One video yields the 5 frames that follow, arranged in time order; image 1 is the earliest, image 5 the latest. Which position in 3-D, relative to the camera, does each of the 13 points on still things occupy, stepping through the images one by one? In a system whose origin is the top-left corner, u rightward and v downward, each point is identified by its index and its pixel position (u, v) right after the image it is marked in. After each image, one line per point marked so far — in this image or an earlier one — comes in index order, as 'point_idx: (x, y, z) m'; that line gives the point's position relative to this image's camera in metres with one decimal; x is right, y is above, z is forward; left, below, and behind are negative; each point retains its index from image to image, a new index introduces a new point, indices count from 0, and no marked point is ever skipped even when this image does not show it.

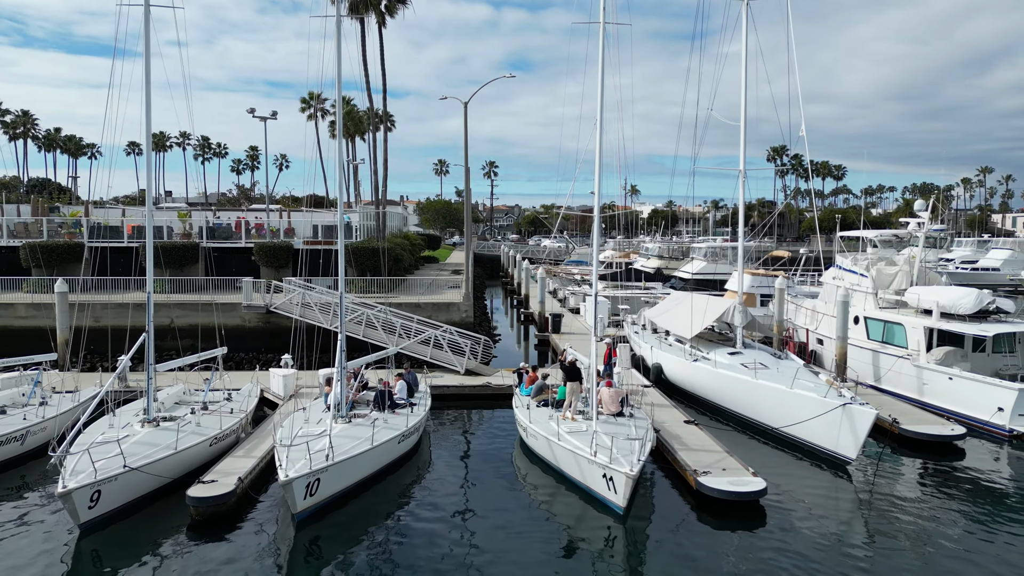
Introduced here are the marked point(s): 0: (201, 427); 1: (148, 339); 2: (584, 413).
0: (-6.6, -3.0, +13.9) m
1: (-7.7, -1.1, +13.8) m
2: (+1.6, -2.7, +14.3) m
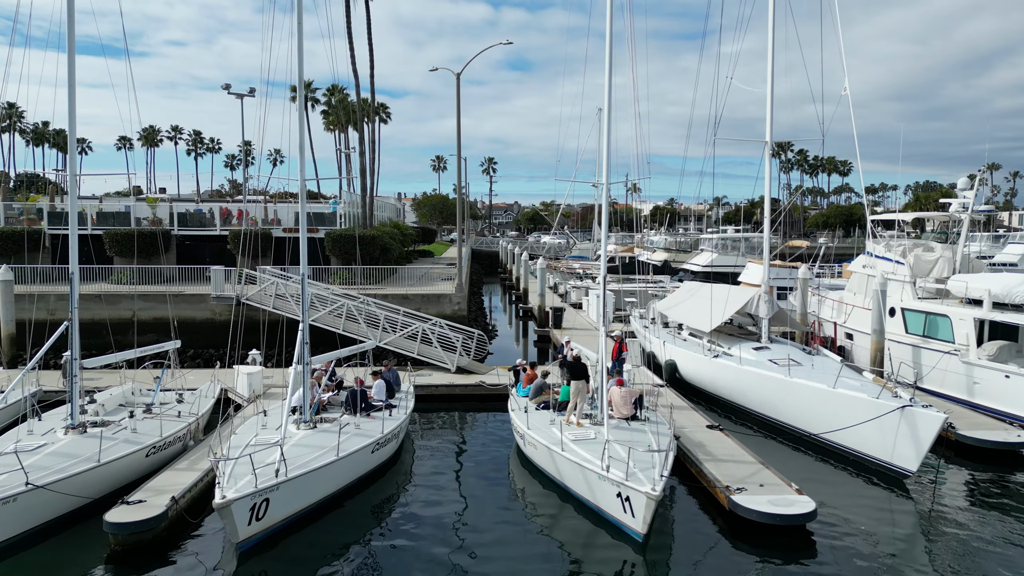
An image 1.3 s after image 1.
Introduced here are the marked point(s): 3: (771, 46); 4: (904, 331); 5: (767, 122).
0: (-6.7, -2.6, +11.7) m
1: (-7.7, -0.7, +11.6) m
2: (+1.5, -2.4, +12.2) m
3: (+7.0, +6.6, +17.8) m
4: (+10.8, -1.2, +18.0) m
5: (+6.5, +4.2, +16.7) m
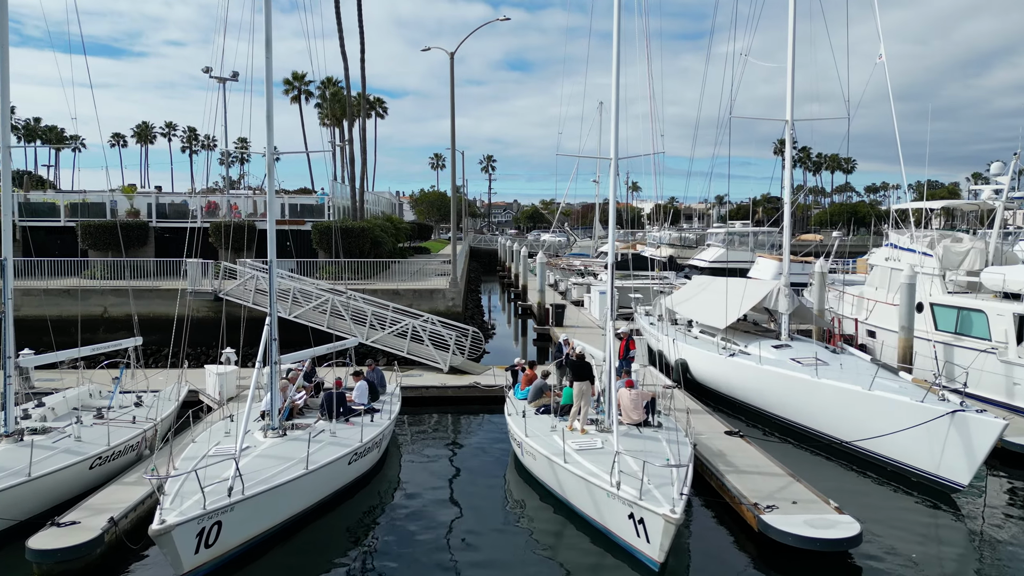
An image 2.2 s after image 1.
0: (-6.8, -2.4, +10.3) m
1: (-7.8, -0.6, +10.2) m
2: (+1.4, -2.2, +10.8) m
3: (+7.0, +6.7, +16.4) m
4: (+10.7, -1.0, +16.6) m
5: (+6.4, +4.4, +15.3) m
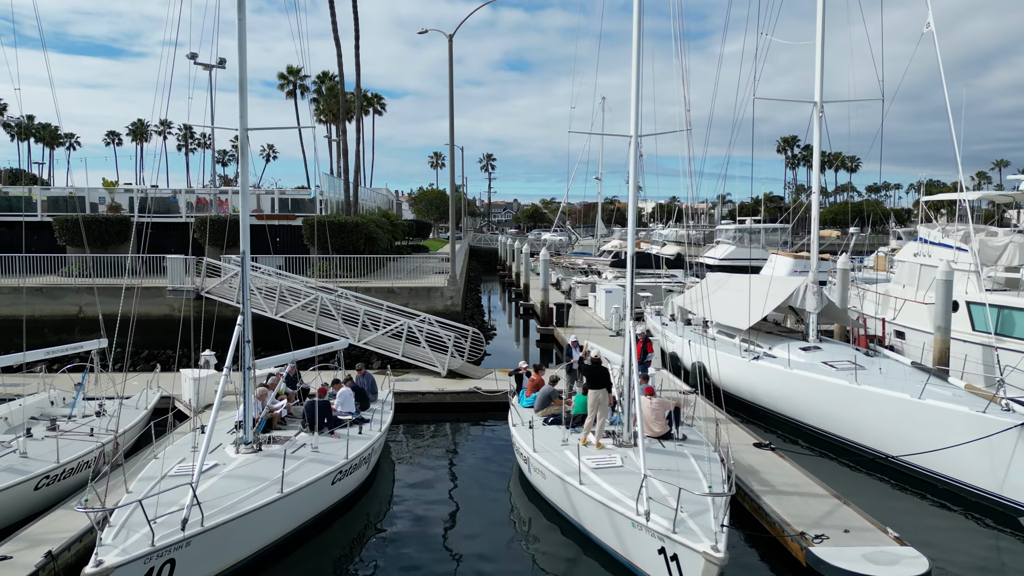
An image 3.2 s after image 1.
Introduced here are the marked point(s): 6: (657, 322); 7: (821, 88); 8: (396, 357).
0: (-6.7, -2.4, +9.1) m
1: (-7.7, -0.5, +8.9) m
2: (+1.5, -2.2, +9.5) m
3: (+7.0, +6.8, +15.2) m
4: (+10.8, -0.9, +15.4) m
5: (+6.5, +4.5, +14.0) m
6: (+4.1, -1.0, +18.8) m
7: (+6.5, +4.2, +13.9) m
8: (-3.0, -1.8, +16.8) m
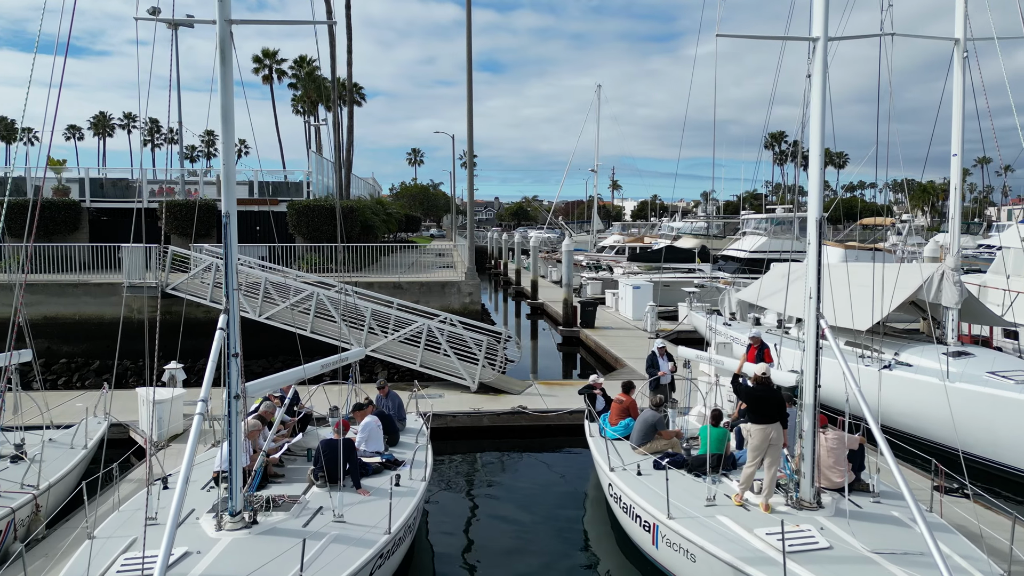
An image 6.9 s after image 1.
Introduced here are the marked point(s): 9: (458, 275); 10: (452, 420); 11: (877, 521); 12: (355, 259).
0: (-5.4, -2.3, +5.7) m
1: (-6.5, -0.4, +5.4) m
2: (+2.7, -2.0, +6.4) m
3: (+8.0, +7.0, +12.3) m
4: (+11.7, -0.7, +12.7) m
5: (+7.5, +4.6, +11.1) m
6: (+5.0, -0.8, +15.8) m
7: (+7.5, +4.4, +11.0) m
8: (-2.0, -1.6, +13.5) m
9: (-1.5, +0.3, +18.6) m
10: (-1.0, -2.3, +11.2) m
11: (+3.4, -2.1, +6.1) m
12: (-4.5, +0.9, +18.7) m
